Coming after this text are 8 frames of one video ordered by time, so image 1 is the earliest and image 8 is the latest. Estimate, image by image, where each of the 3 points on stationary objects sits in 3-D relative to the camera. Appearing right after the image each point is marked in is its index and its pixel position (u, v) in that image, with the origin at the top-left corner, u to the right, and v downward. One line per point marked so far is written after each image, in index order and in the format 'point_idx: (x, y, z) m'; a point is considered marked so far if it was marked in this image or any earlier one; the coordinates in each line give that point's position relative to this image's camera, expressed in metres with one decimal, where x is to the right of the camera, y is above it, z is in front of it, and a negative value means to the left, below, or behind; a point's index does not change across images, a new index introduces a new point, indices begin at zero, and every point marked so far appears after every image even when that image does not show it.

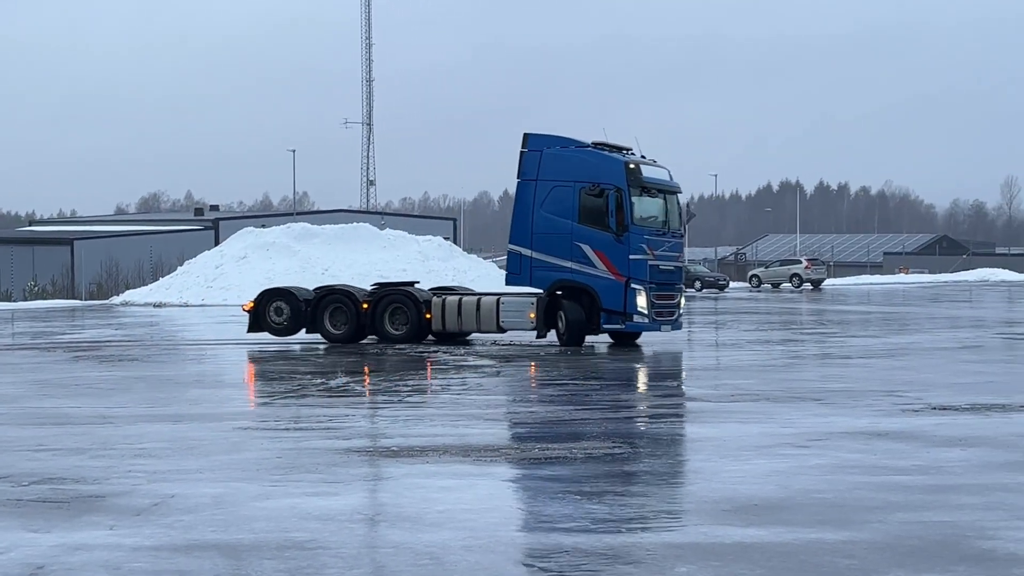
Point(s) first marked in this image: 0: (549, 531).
0: (+0.5, -3.0, +8.6) m
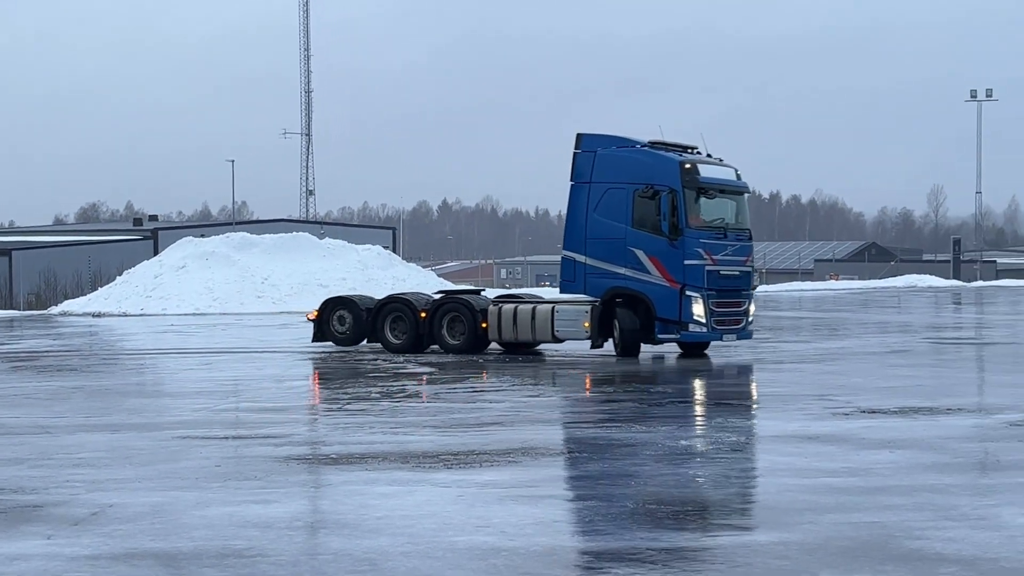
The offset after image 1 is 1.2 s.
0: (-0.3, -3.1, +8.7) m
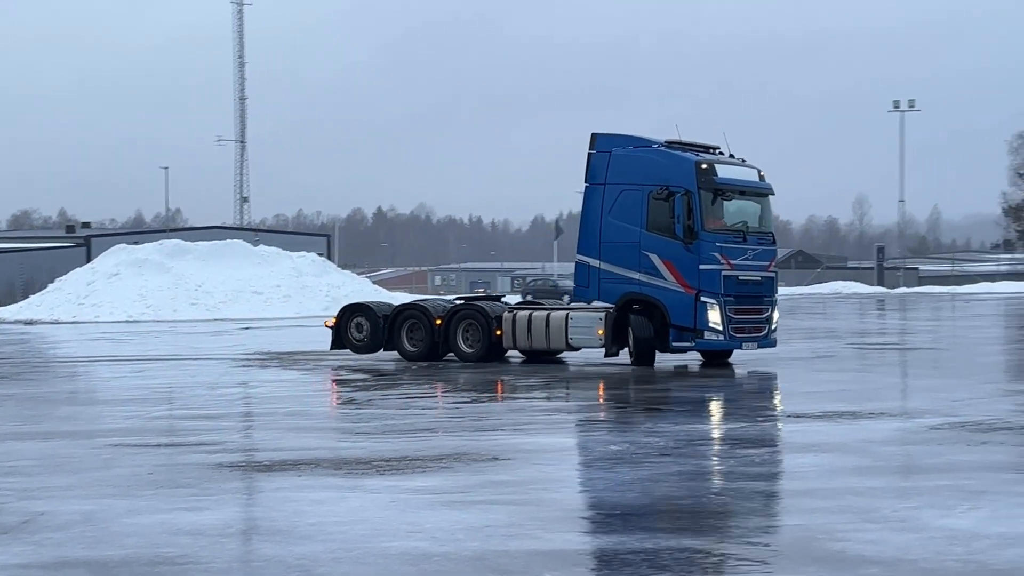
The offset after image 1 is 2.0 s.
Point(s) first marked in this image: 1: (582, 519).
0: (-1.2, -3.2, +8.8) m
1: (+0.9, -3.0, +9.3) m
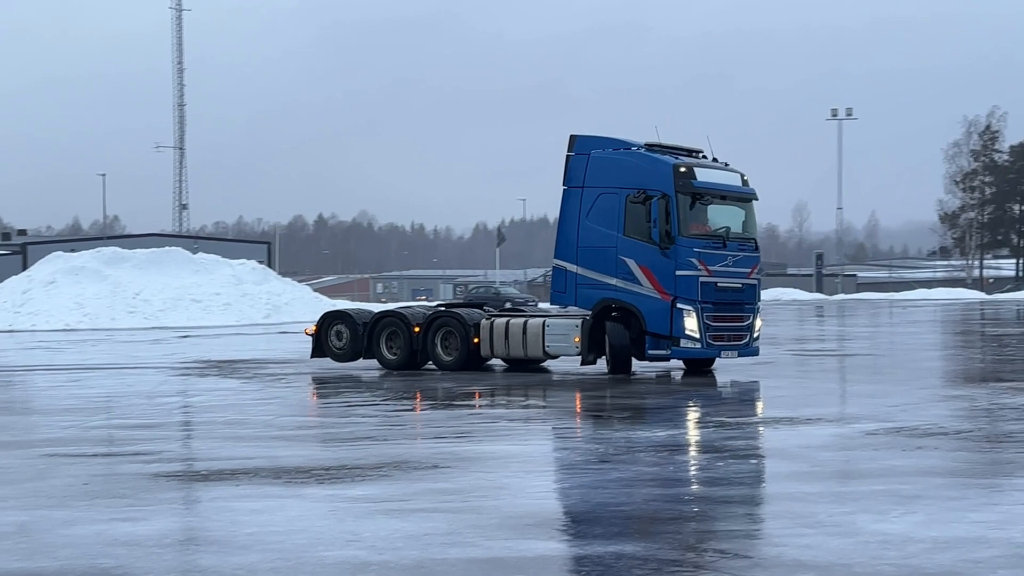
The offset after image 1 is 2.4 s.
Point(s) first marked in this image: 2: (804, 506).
0: (-2.0, -3.3, +8.8) m
1: (+0.1, -3.1, +9.3) m
2: (+4.0, -3.0, +9.7) m
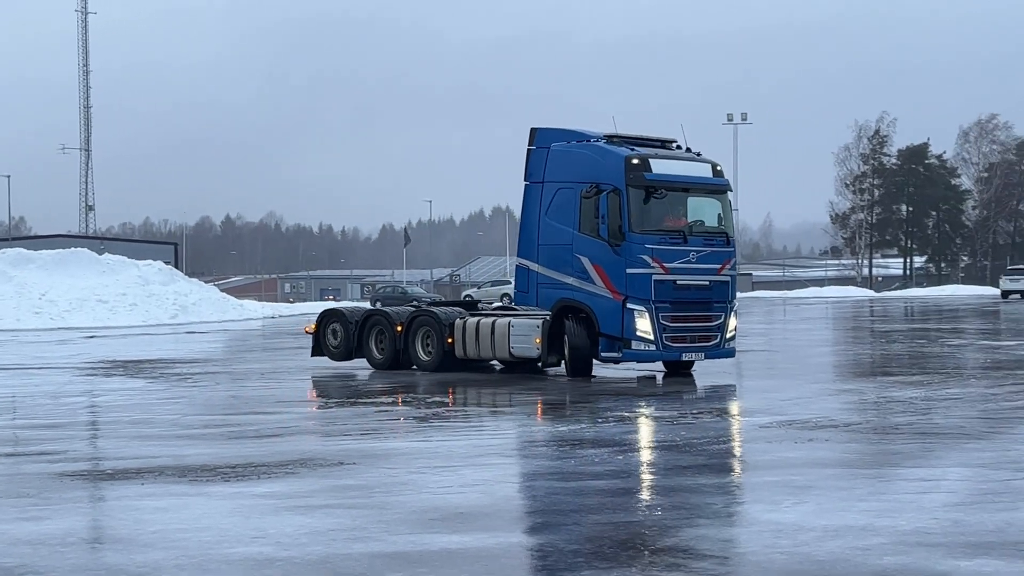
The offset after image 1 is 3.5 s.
0: (-3.2, -3.3, +8.9) m
1: (-1.1, -3.1, +9.4) m
2: (+2.7, -3.0, +9.9) m
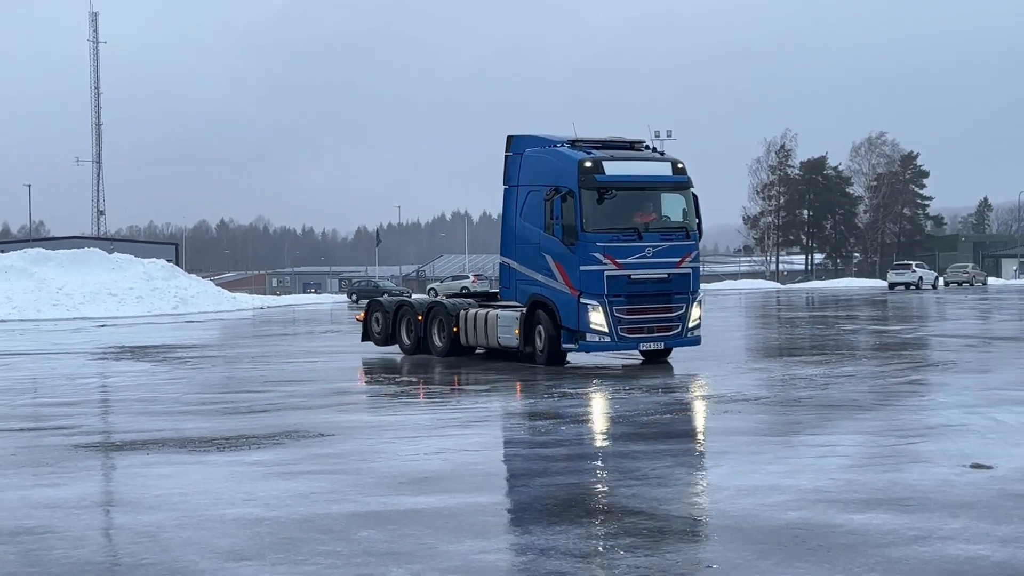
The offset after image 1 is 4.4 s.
0: (-3.9, -3.2, +10.3) m
1: (-1.8, -3.0, +10.9) m
2: (+2.1, -2.9, +11.4) m
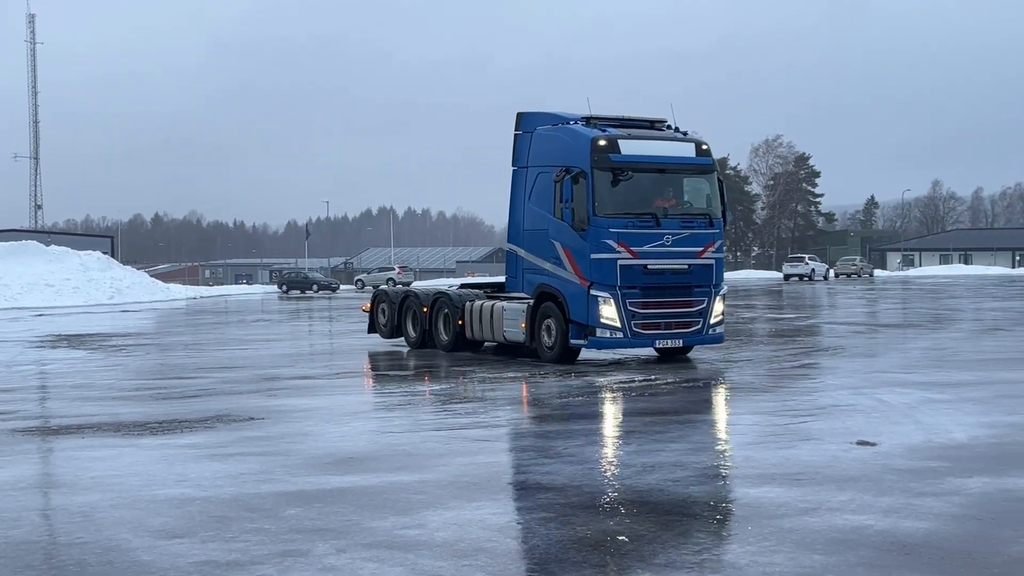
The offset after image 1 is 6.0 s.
0: (-5.1, -3.0, +10.8) m
1: (-3.1, -2.9, +11.4) m
2: (+0.8, -2.7, +12.1) m
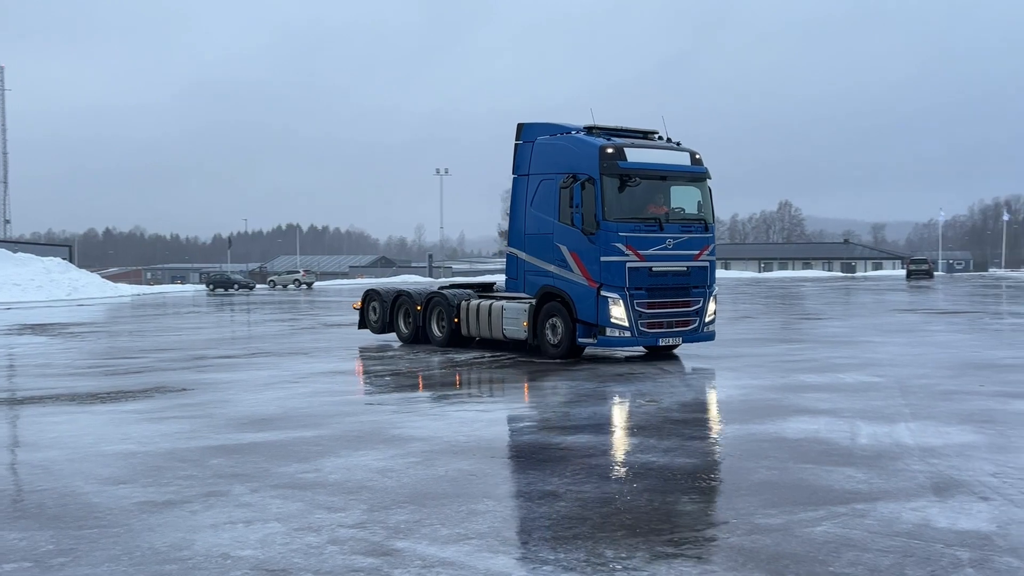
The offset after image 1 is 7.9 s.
0: (-7.6, -3.0, +13.8) m
1: (-5.6, -2.9, +14.7) m
2: (-1.9, -2.7, +15.7) m
